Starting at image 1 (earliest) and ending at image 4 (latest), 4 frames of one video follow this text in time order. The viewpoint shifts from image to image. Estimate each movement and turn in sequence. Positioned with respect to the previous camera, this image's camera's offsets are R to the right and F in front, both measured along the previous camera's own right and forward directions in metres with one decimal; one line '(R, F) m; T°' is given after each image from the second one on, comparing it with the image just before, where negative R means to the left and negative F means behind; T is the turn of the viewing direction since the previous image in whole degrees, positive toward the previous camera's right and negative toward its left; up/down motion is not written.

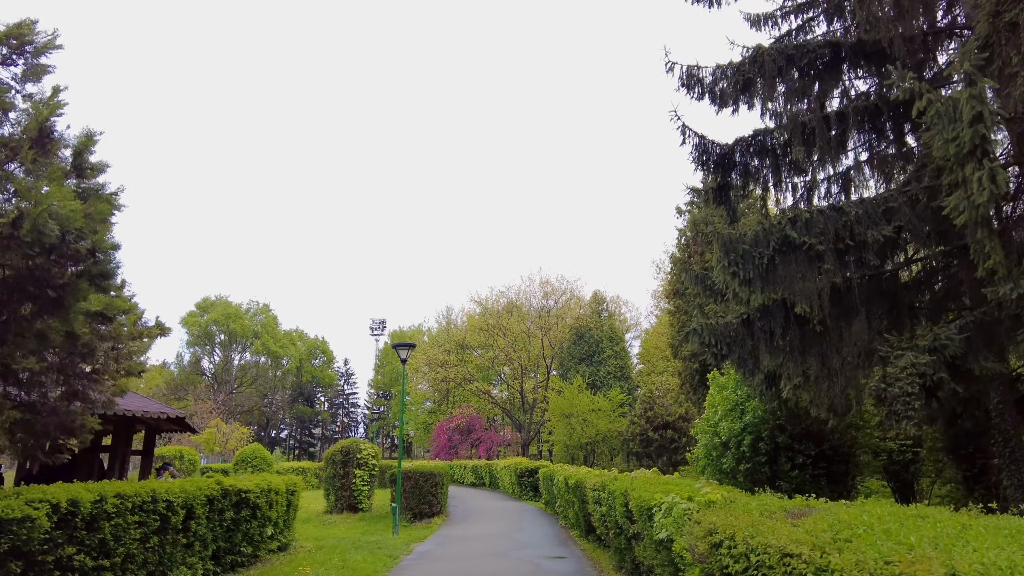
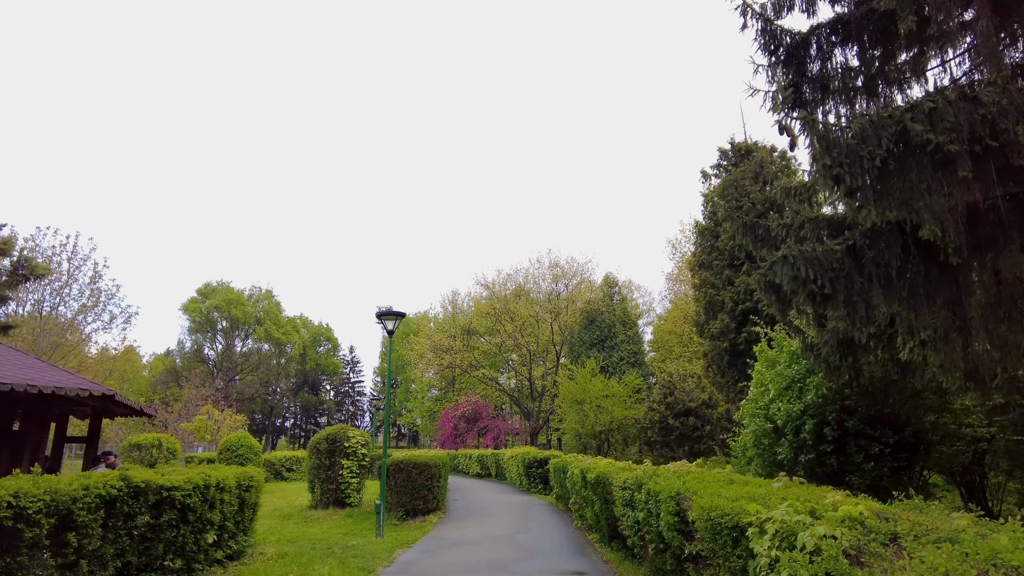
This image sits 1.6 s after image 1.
(0.0, +2.3) m; -1°
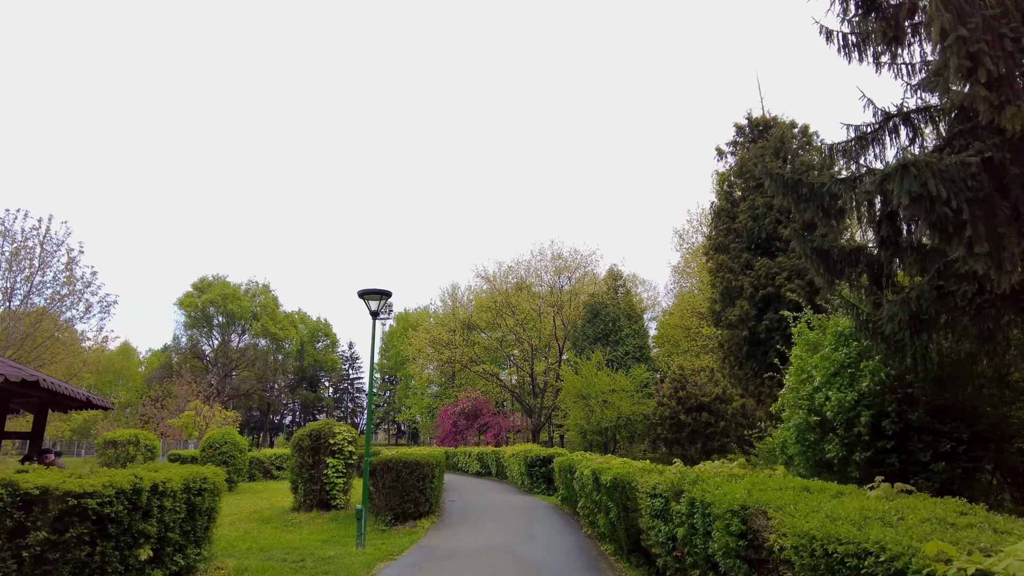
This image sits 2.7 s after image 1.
(0.0, +1.5) m; 0°
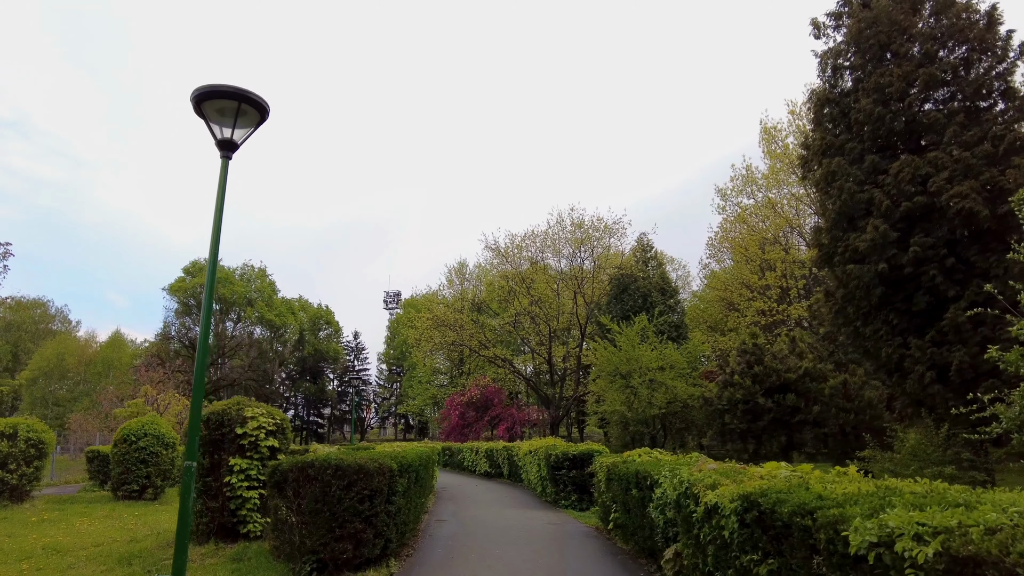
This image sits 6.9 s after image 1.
(0.0, +6.2) m; -1°
